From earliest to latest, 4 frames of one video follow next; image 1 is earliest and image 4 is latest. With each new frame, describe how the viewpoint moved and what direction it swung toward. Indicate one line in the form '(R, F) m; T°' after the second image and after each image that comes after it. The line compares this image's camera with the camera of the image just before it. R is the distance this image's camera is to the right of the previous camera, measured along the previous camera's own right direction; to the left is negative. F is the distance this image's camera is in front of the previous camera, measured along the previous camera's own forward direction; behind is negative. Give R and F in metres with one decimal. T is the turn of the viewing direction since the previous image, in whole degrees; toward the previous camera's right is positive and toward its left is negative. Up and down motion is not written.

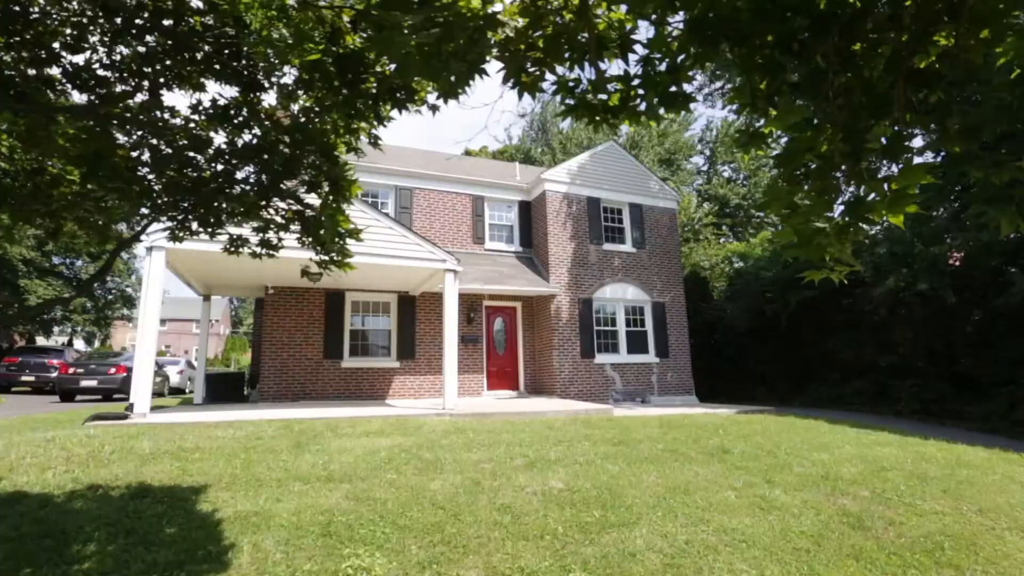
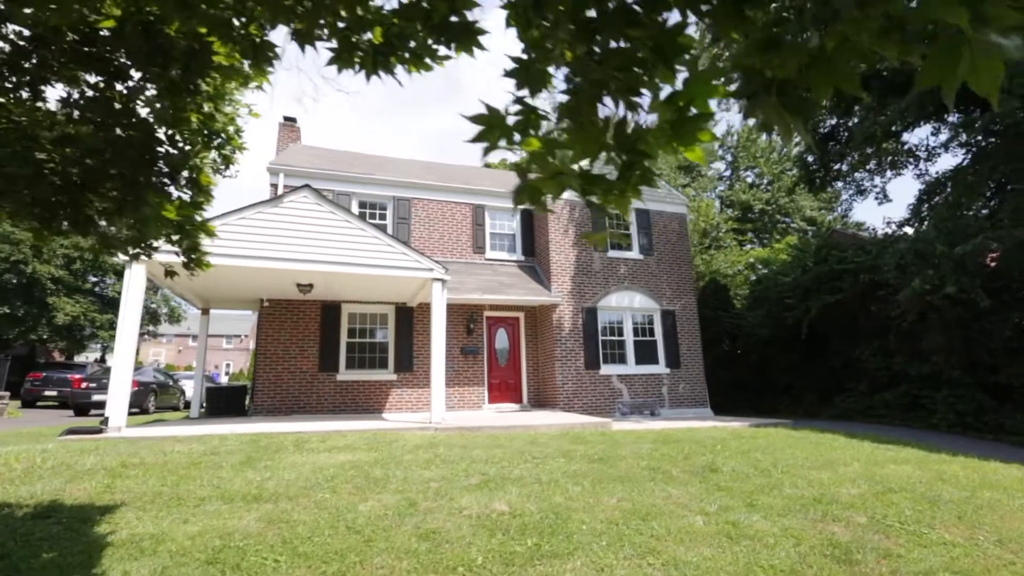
(+0.9, +0.5) m; -4°
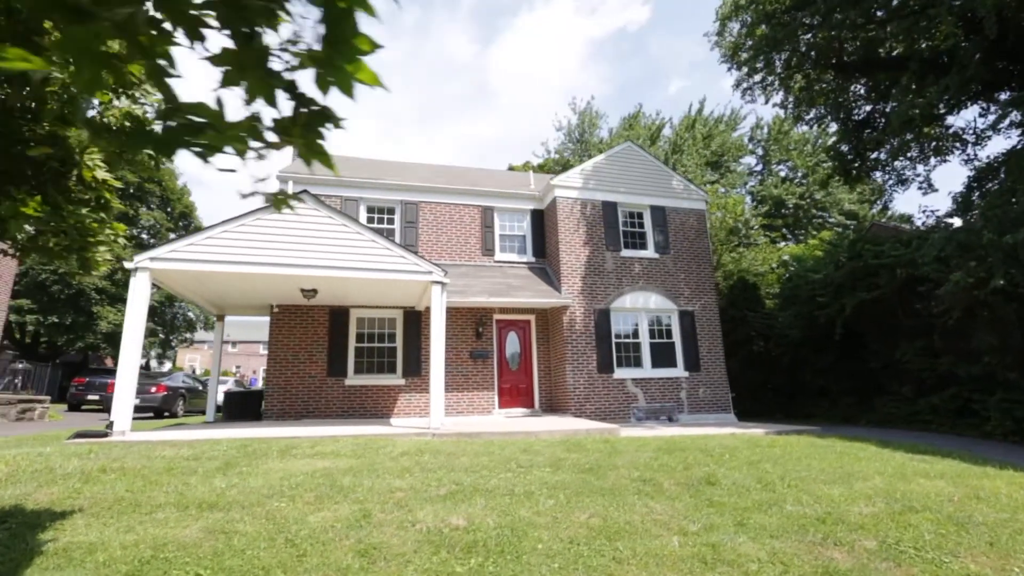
(+0.7, +0.3) m; -4°
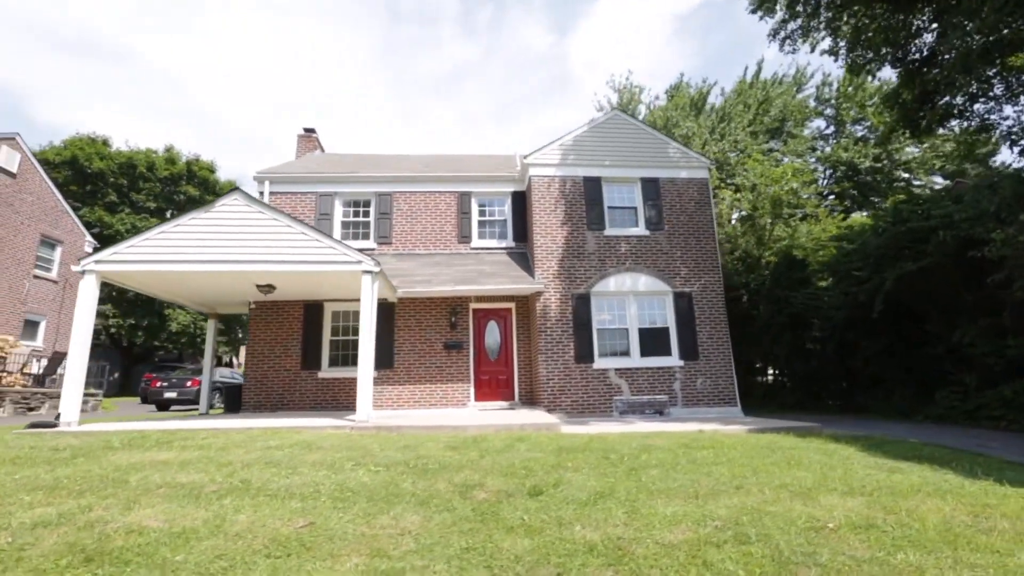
(+3.2, +1.1) m; -13°
